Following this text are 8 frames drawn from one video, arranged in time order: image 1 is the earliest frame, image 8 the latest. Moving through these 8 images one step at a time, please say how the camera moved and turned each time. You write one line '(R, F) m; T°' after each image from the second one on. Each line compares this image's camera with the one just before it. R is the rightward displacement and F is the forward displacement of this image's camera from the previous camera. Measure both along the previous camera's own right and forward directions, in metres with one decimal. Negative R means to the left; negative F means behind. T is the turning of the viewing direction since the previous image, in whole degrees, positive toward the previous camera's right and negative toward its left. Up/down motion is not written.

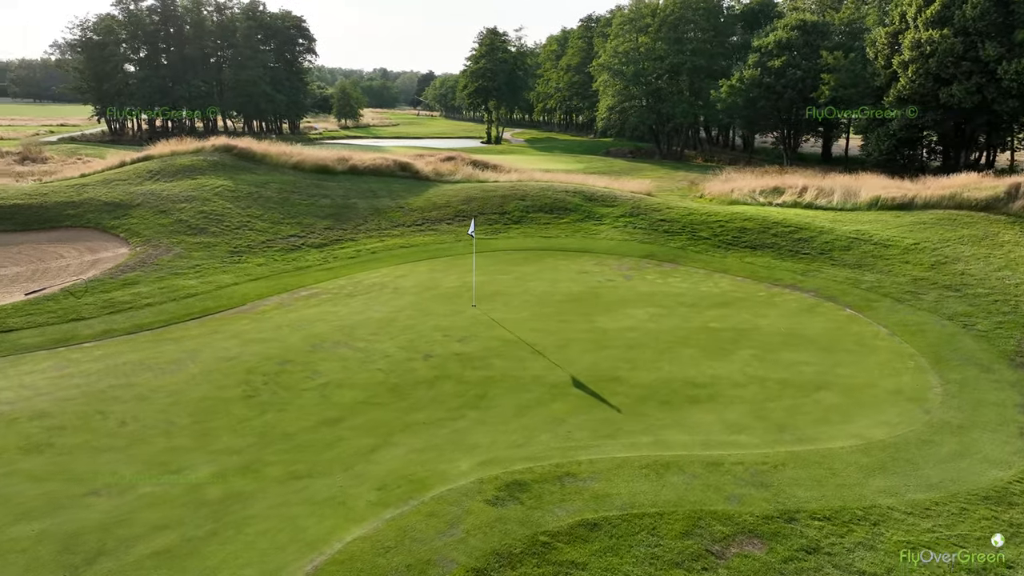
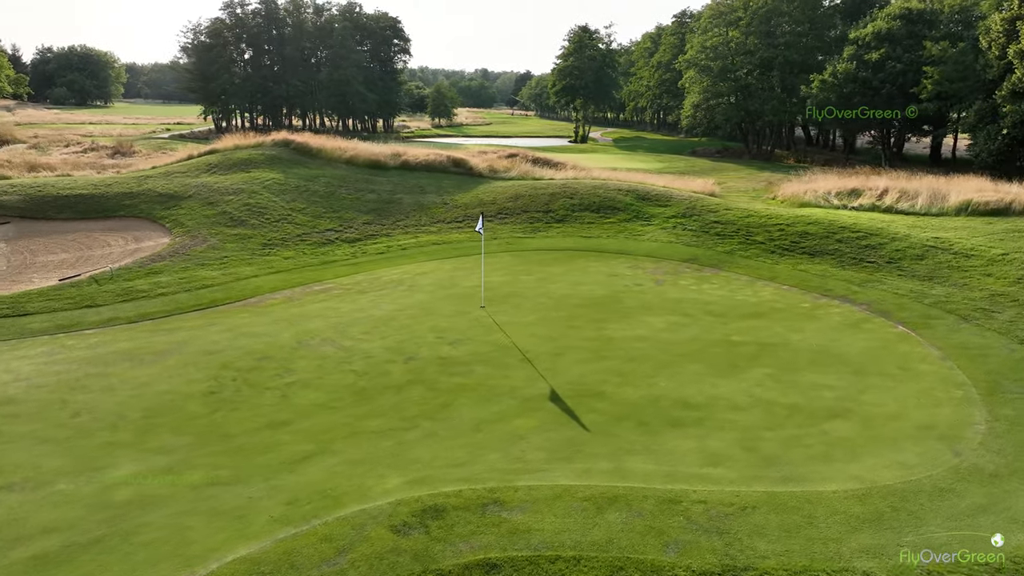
(+1.5, +0.9) m; -8°
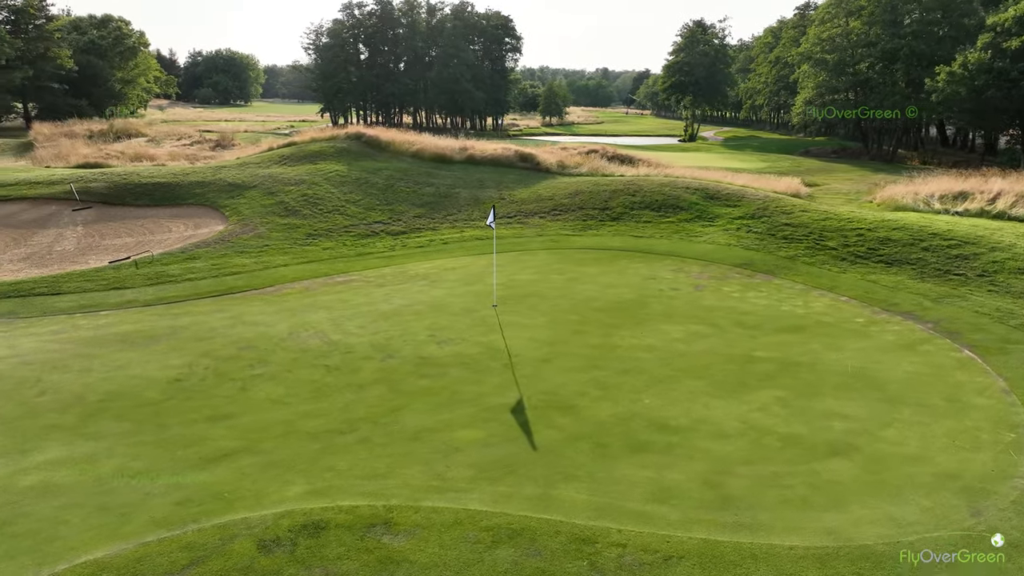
(+1.7, +0.9) m; -9°
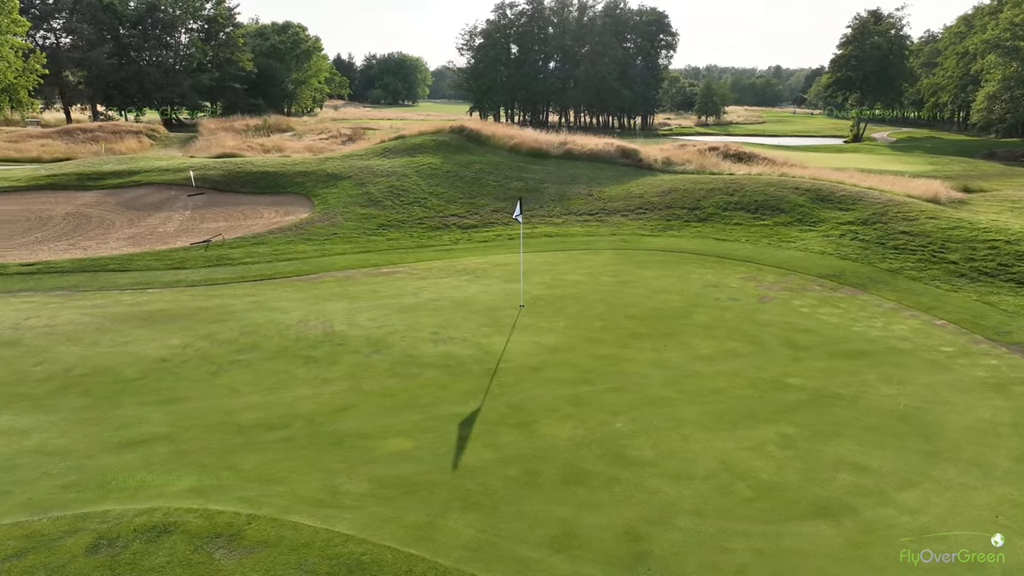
(+2.0, +1.1) m; -12°
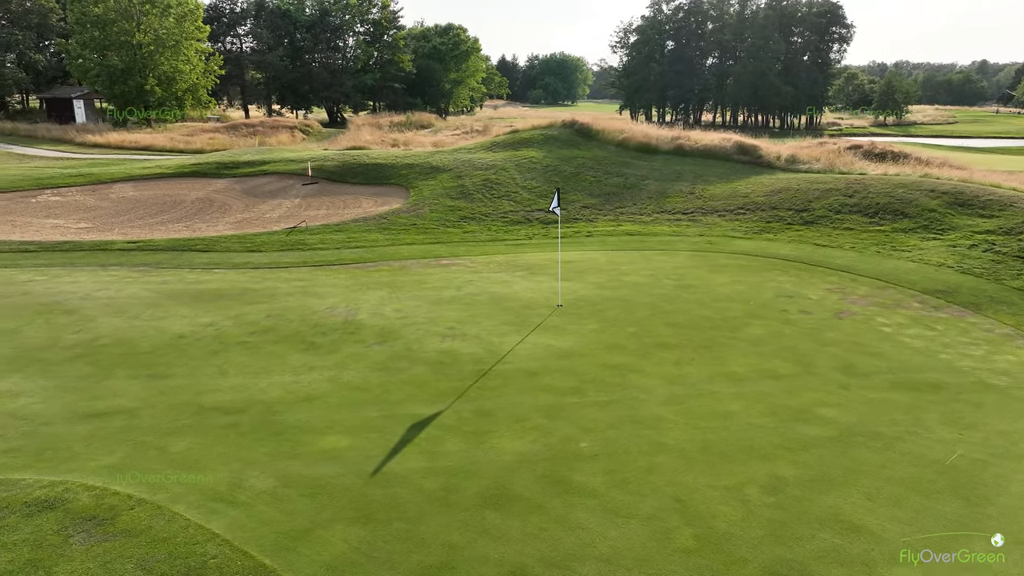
(+1.7, +0.9) m; -12°
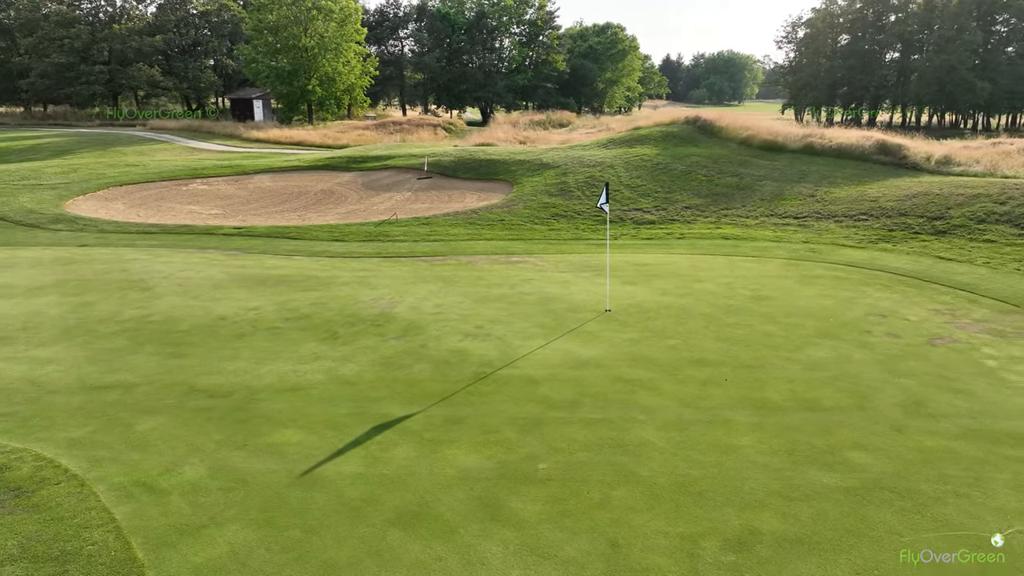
(+1.5, +0.8) m; -12°
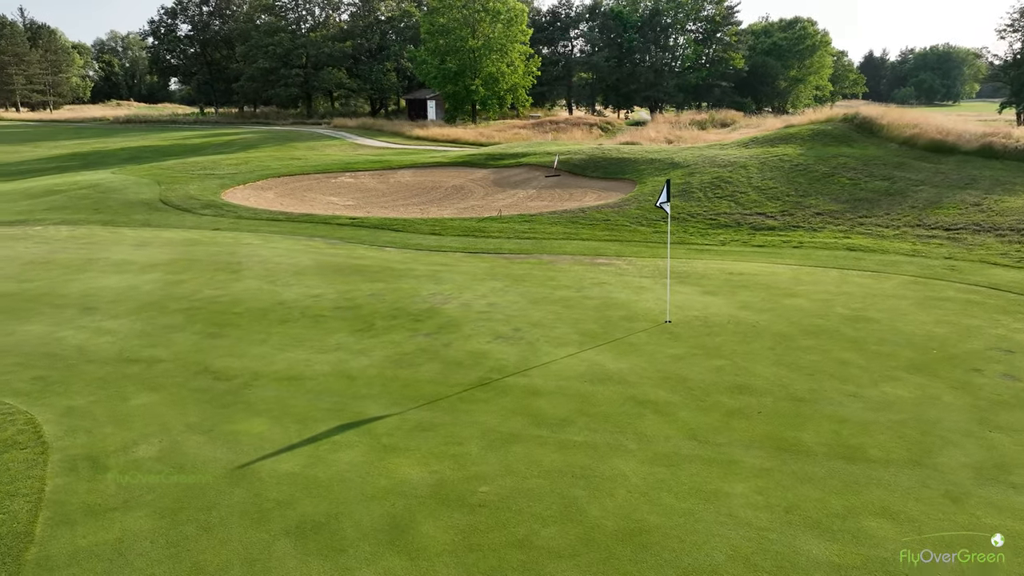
(+1.5, +0.8) m; -14°
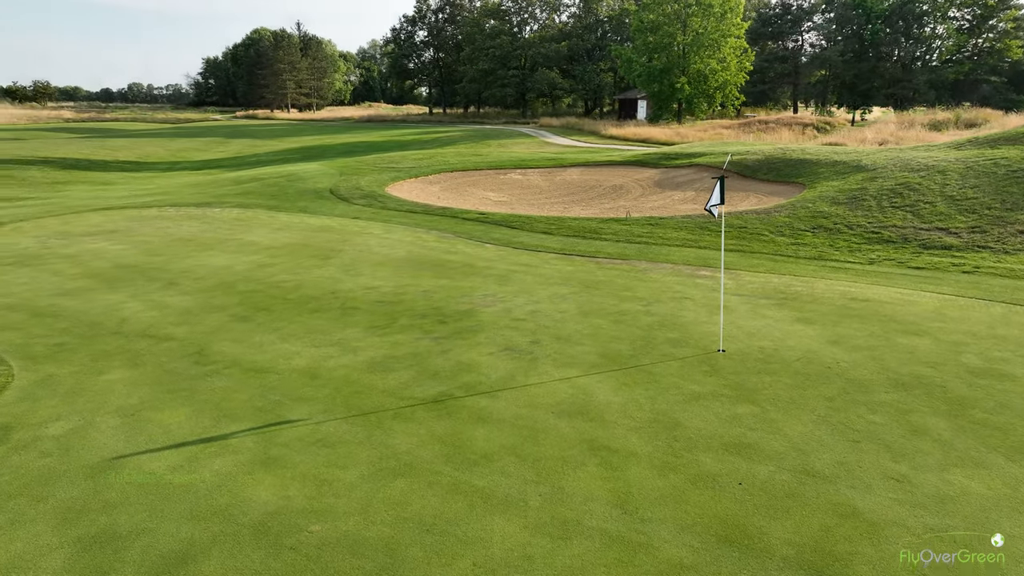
(+2.1, +1.3) m; -17°
